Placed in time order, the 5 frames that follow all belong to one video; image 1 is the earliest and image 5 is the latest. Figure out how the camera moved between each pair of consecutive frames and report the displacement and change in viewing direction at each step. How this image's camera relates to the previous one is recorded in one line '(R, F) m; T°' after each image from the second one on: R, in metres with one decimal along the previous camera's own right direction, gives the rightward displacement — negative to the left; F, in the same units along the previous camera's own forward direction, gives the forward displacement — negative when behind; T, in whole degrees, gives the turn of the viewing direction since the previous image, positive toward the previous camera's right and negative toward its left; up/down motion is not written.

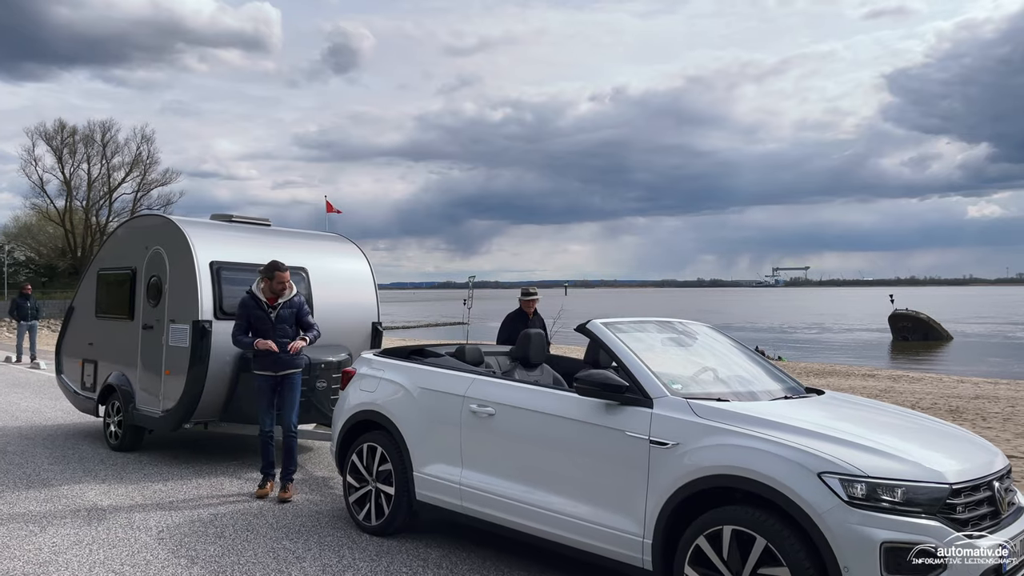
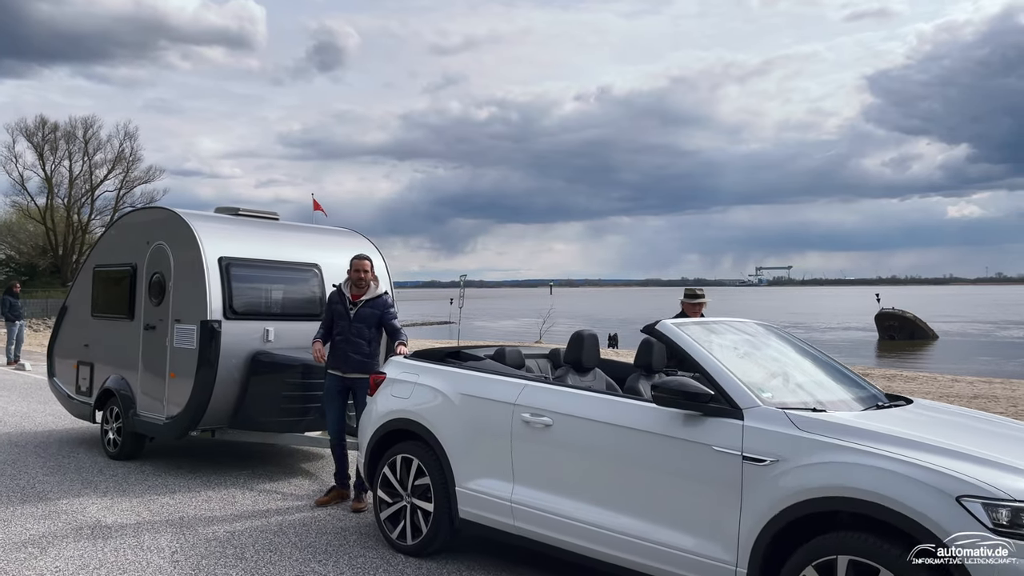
(-0.4, +0.5) m; +1°
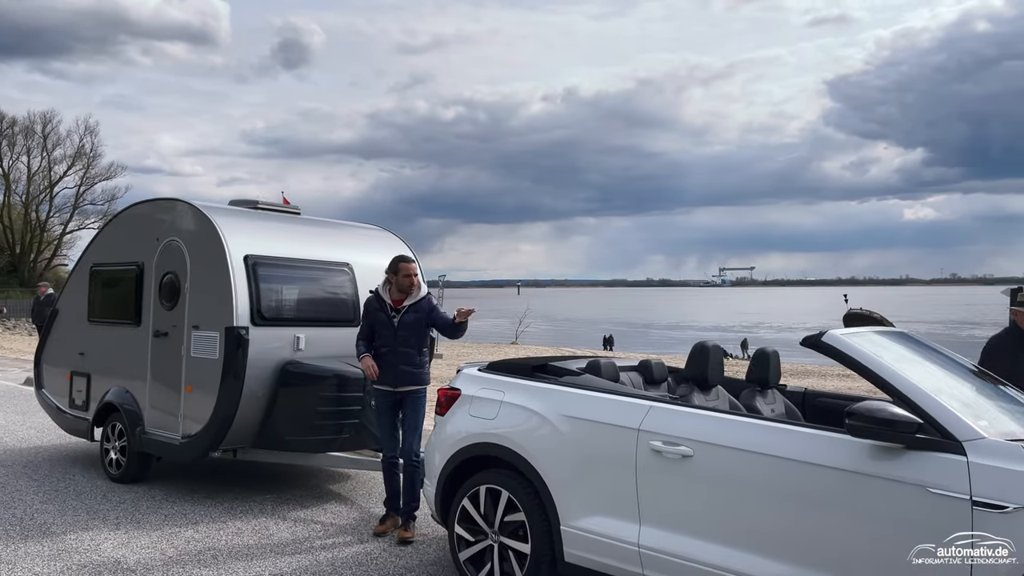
(-0.7, +0.7) m; +2°
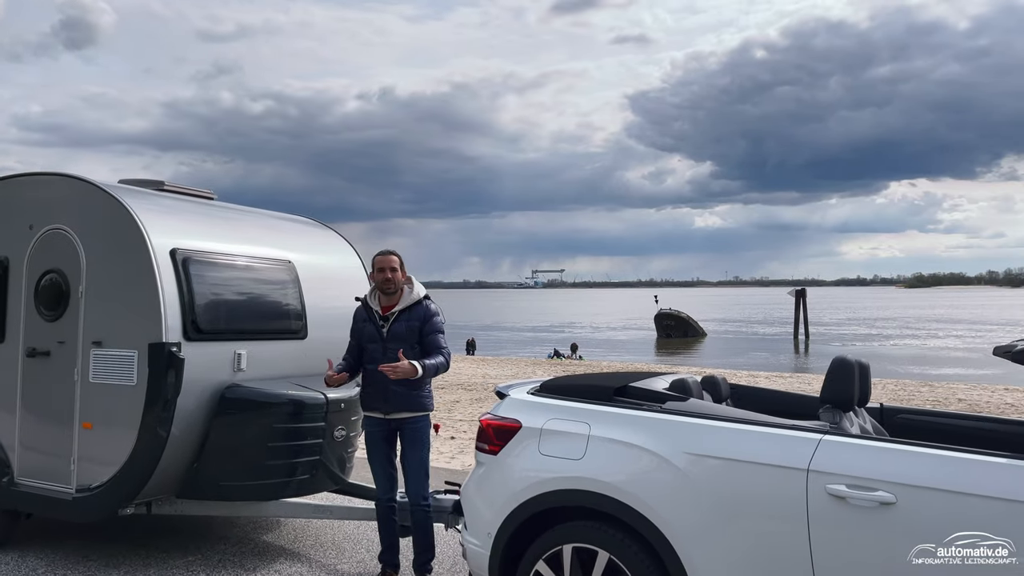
(-1.1, +1.1) m; +13°
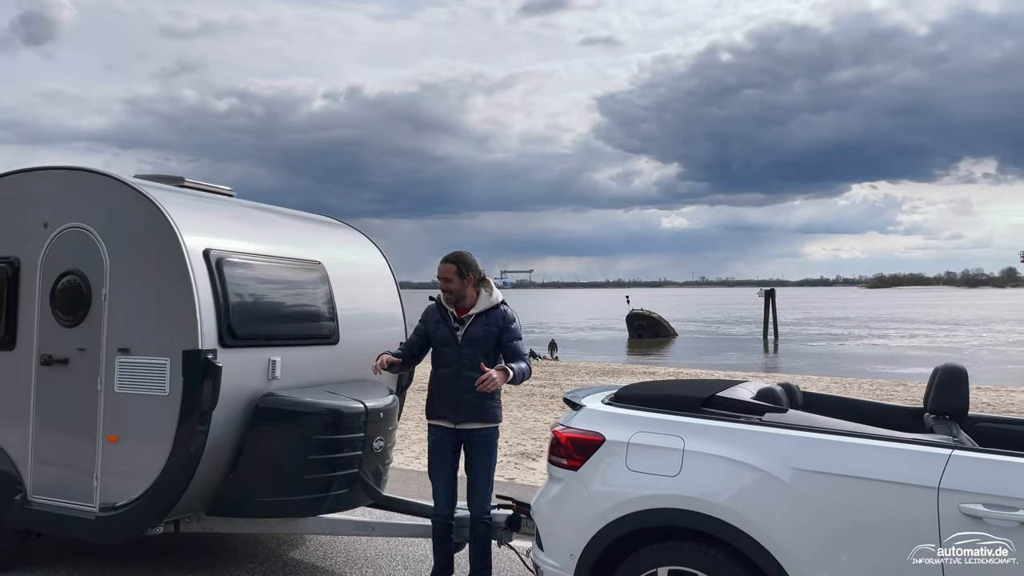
(-0.5, +0.3) m; +2°
